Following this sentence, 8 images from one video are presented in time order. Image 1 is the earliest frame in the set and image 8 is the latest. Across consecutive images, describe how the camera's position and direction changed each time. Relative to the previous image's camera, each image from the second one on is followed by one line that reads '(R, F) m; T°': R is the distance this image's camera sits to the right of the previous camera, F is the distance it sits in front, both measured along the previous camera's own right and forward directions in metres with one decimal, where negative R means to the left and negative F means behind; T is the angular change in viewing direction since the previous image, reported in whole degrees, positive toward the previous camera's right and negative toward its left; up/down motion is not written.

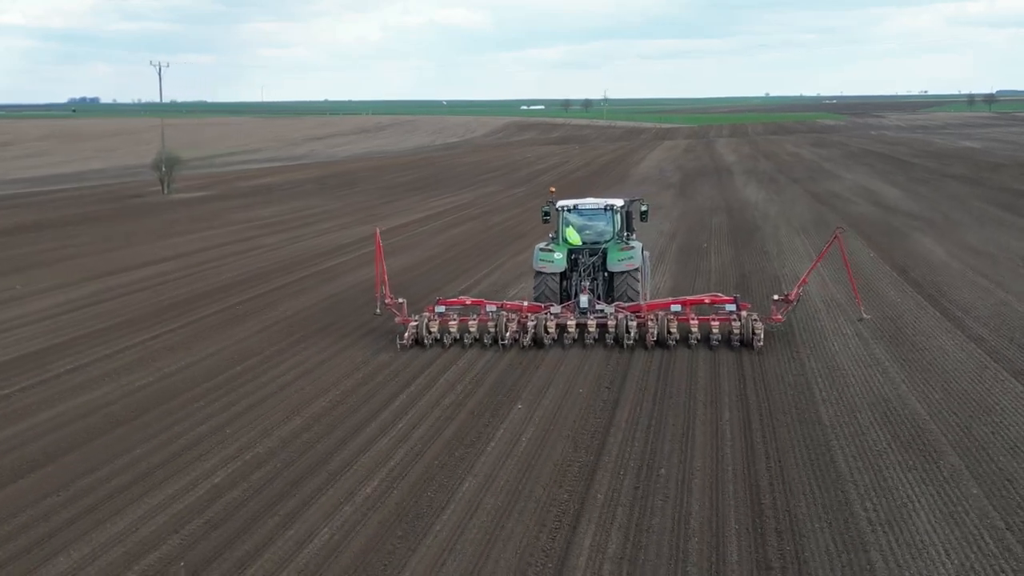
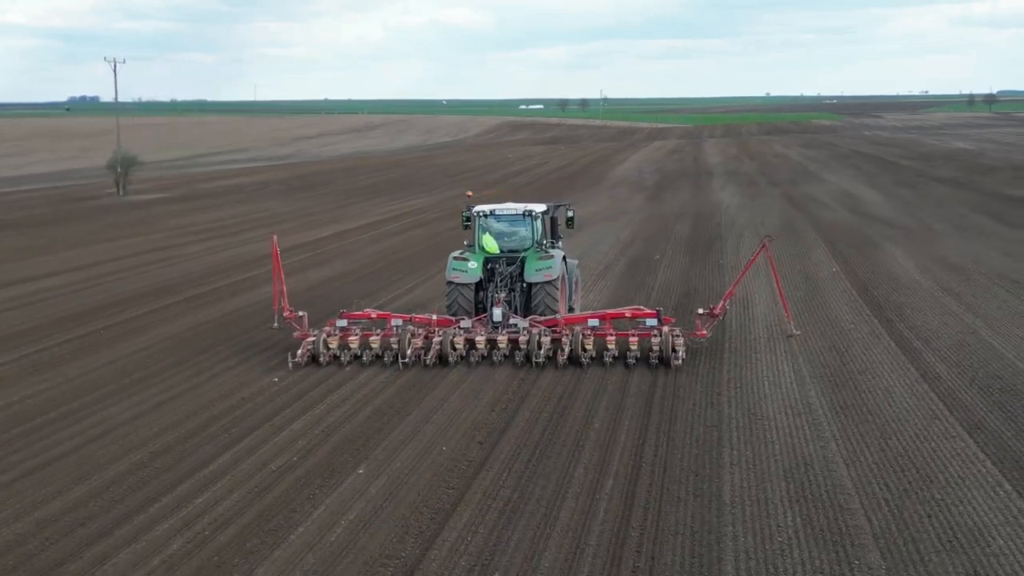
(+0.9, +1.5) m; 0°
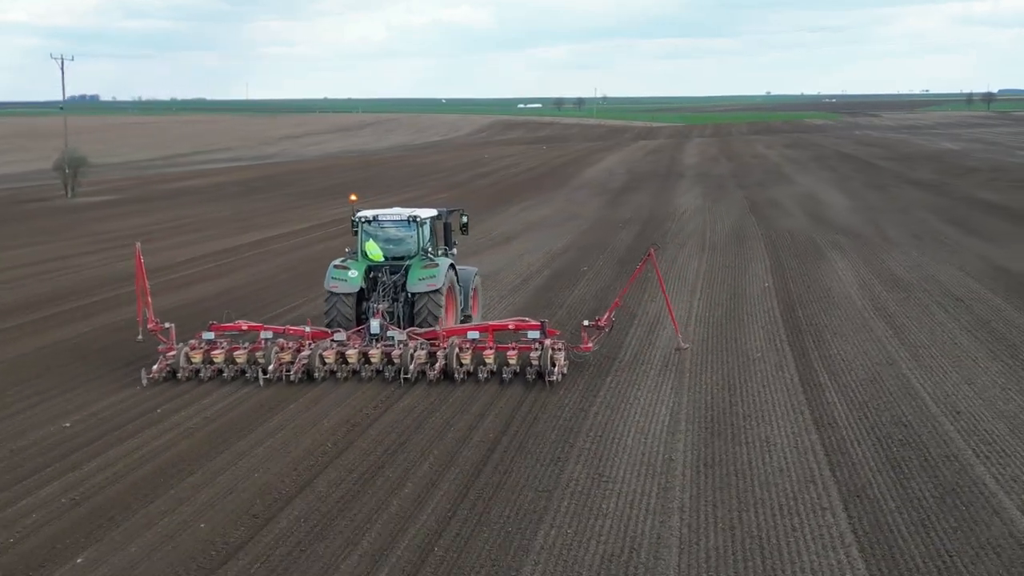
(+1.1, +1.3) m; 0°
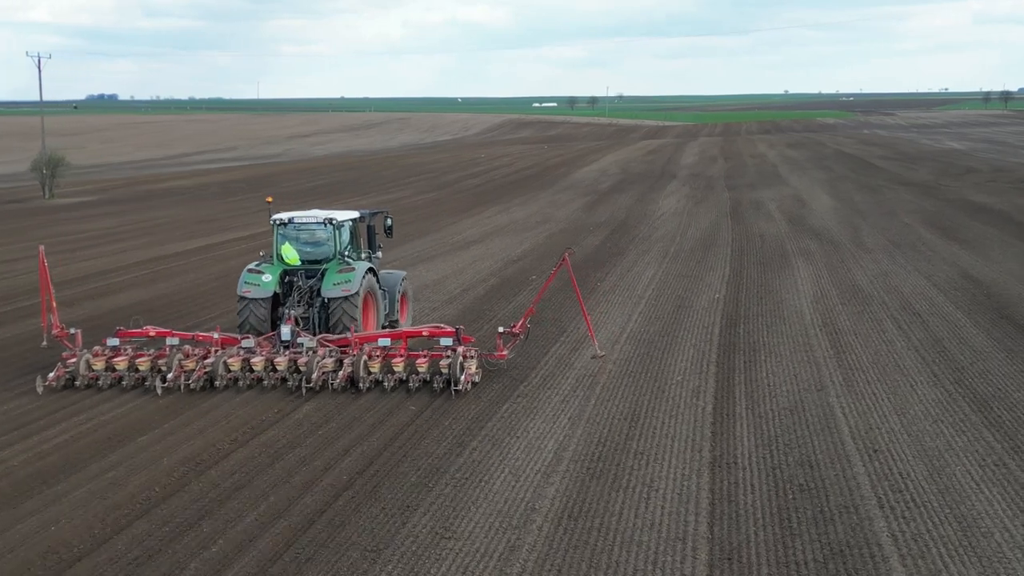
(+0.9, +0.9) m; -1°
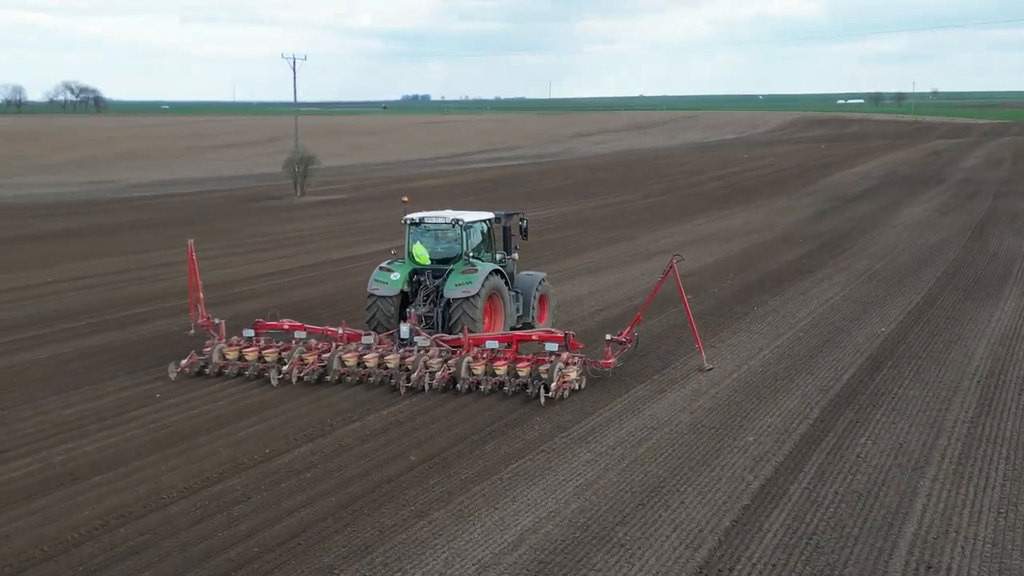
(+1.6, +1.5) m; -14°
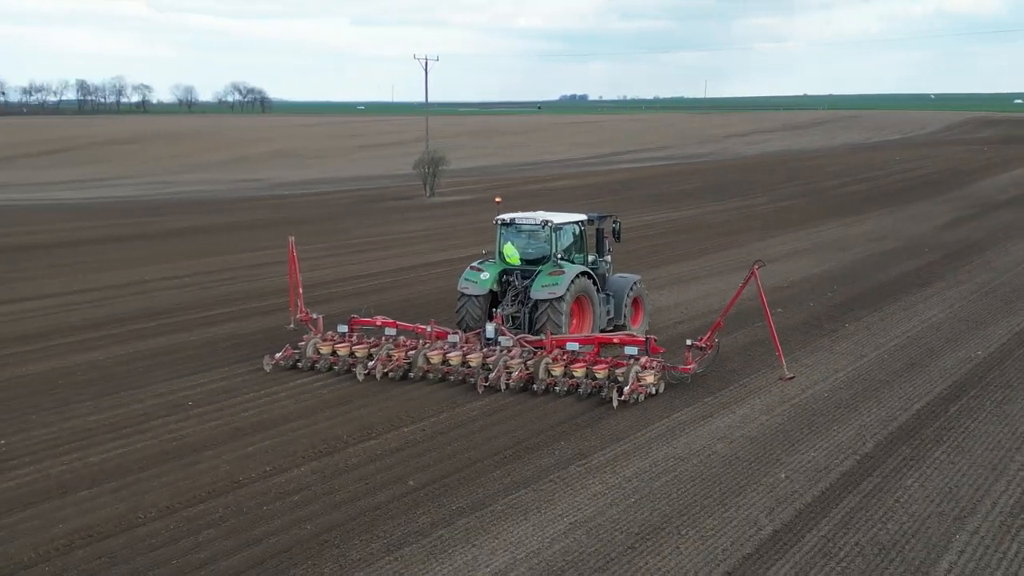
(+0.8, +0.6) m; -7°
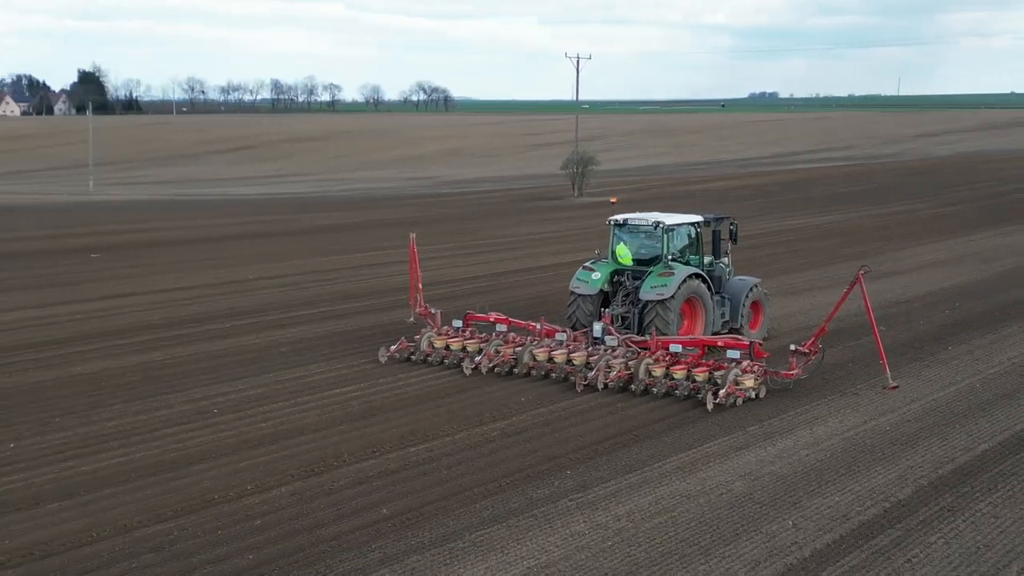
(+1.1, +0.6) m; -9°
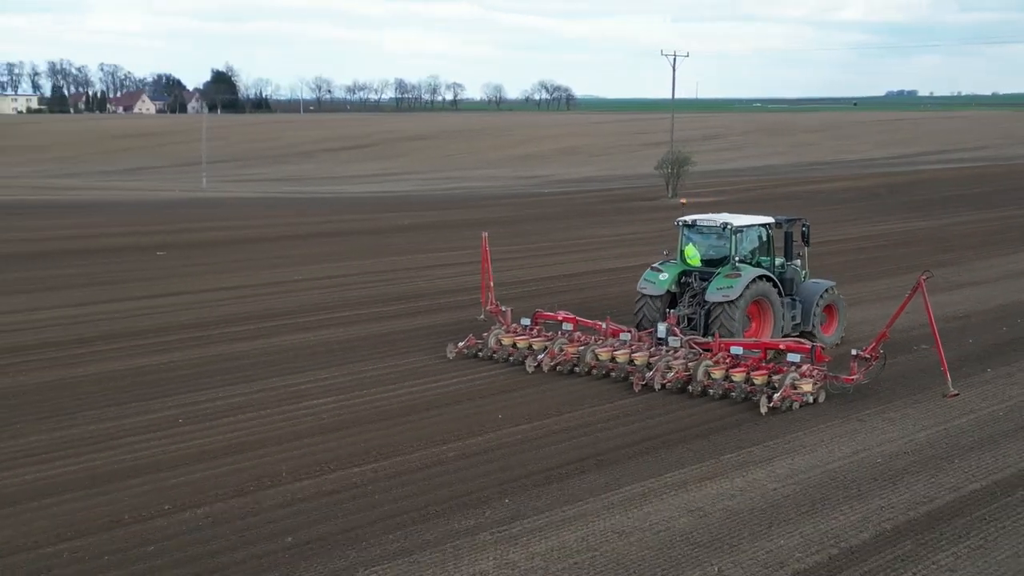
(+1.1, +0.5) m; -6°
